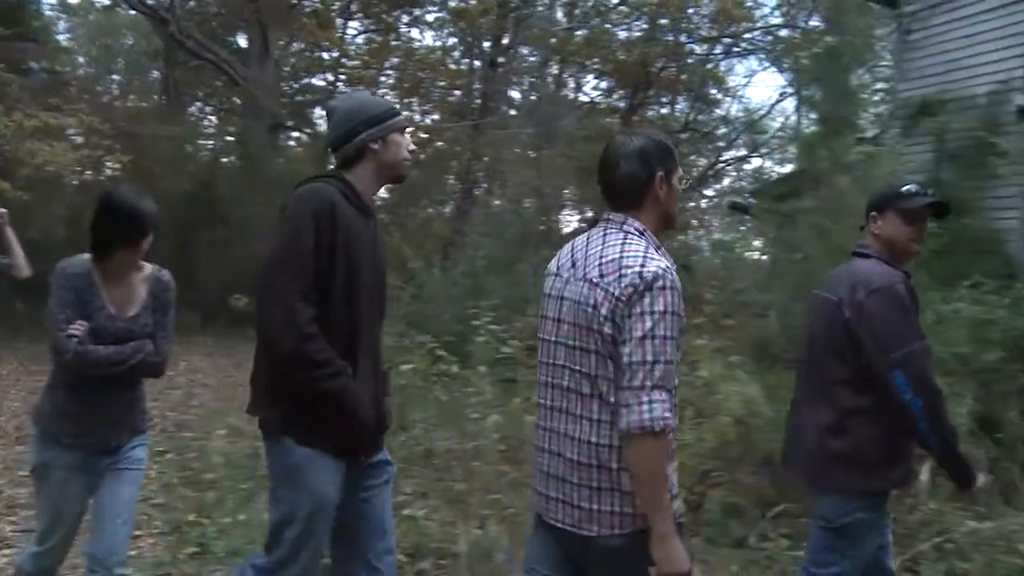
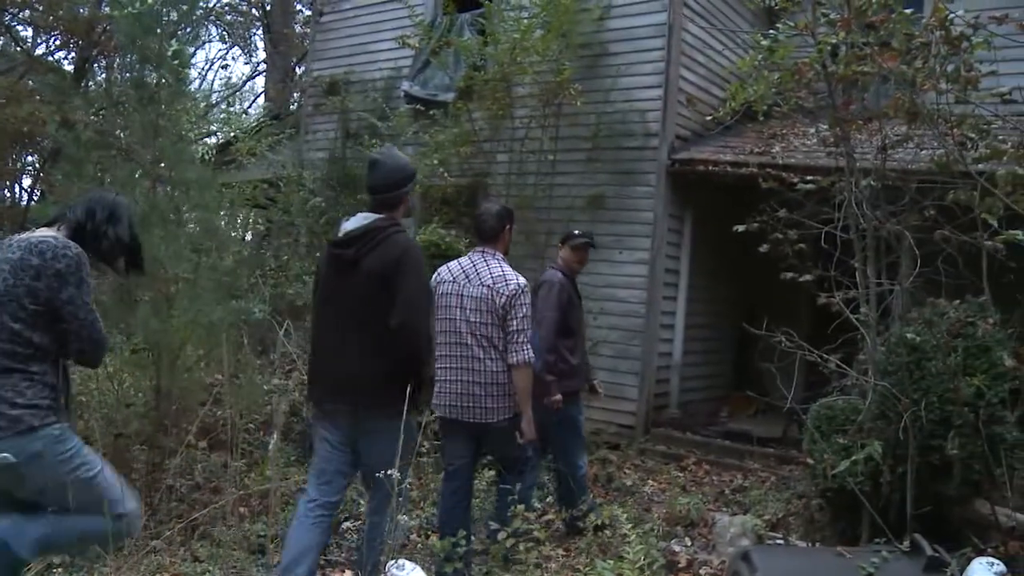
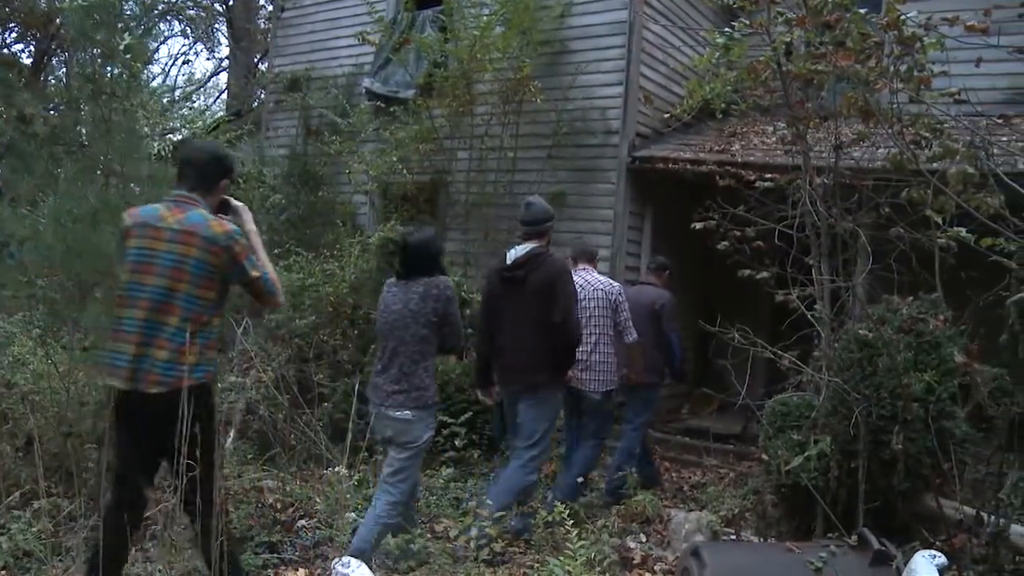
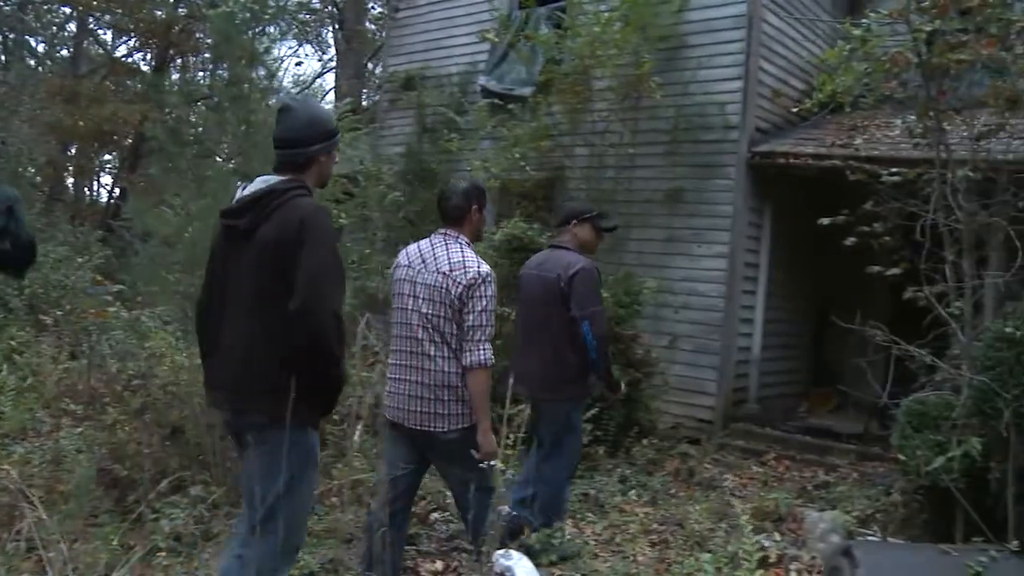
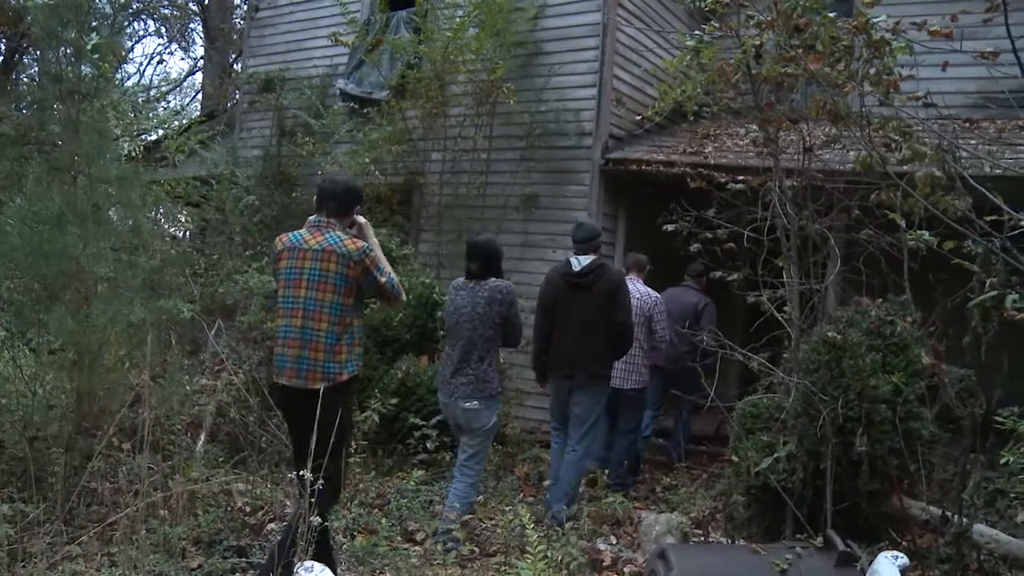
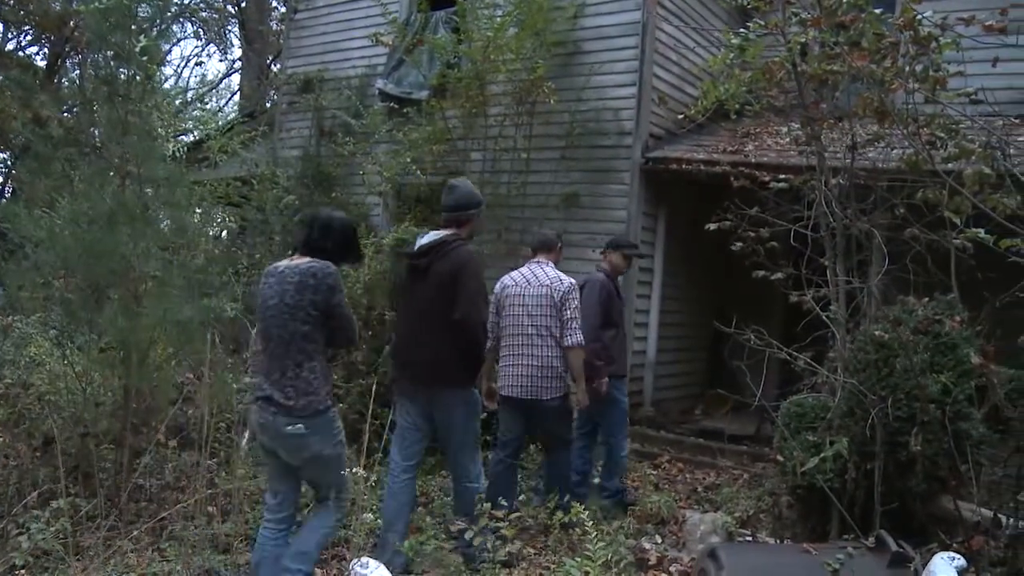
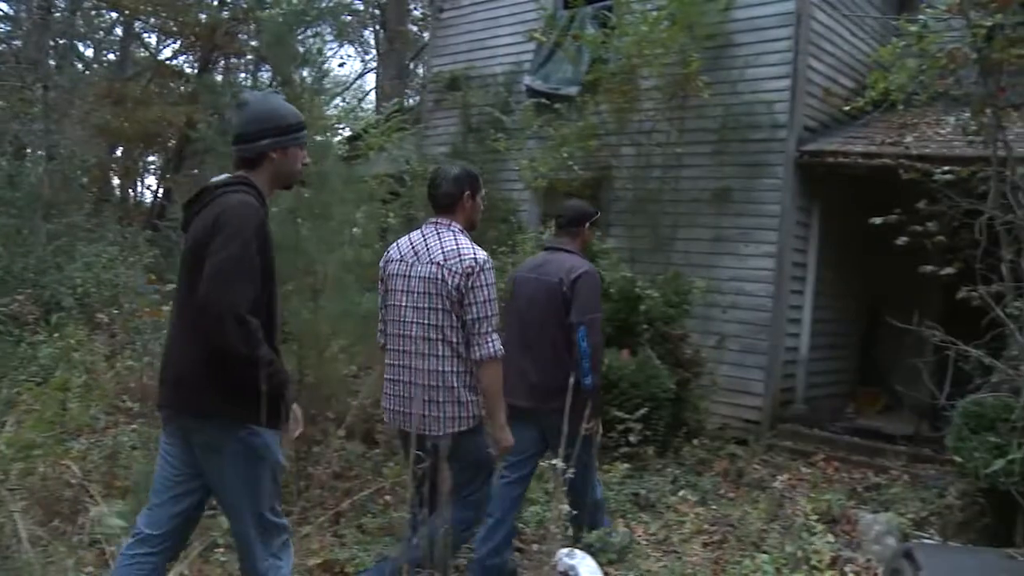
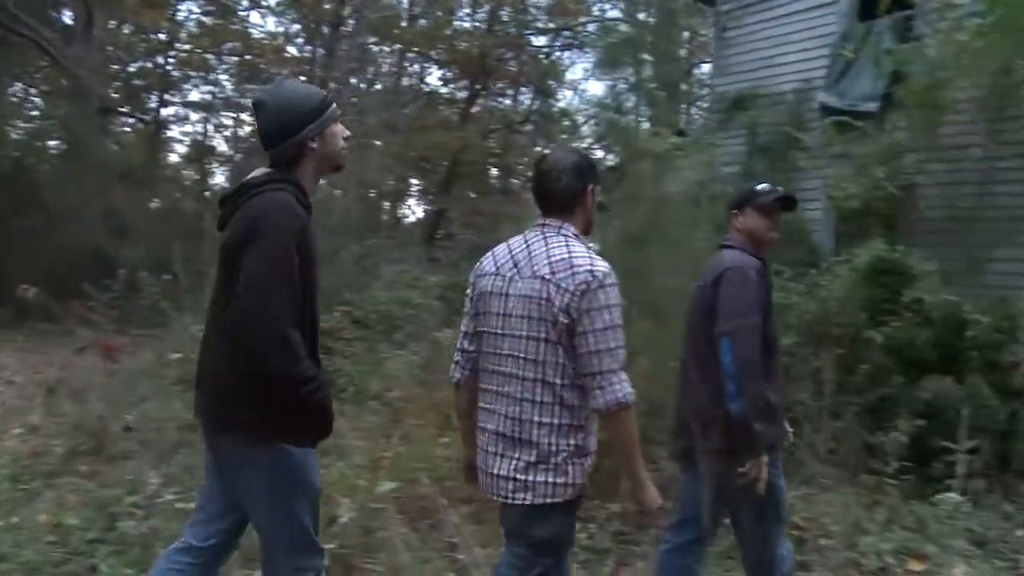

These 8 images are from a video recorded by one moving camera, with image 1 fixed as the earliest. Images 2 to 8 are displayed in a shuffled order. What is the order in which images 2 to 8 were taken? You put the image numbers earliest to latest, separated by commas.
8, 7, 4, 2, 6, 3, 5
